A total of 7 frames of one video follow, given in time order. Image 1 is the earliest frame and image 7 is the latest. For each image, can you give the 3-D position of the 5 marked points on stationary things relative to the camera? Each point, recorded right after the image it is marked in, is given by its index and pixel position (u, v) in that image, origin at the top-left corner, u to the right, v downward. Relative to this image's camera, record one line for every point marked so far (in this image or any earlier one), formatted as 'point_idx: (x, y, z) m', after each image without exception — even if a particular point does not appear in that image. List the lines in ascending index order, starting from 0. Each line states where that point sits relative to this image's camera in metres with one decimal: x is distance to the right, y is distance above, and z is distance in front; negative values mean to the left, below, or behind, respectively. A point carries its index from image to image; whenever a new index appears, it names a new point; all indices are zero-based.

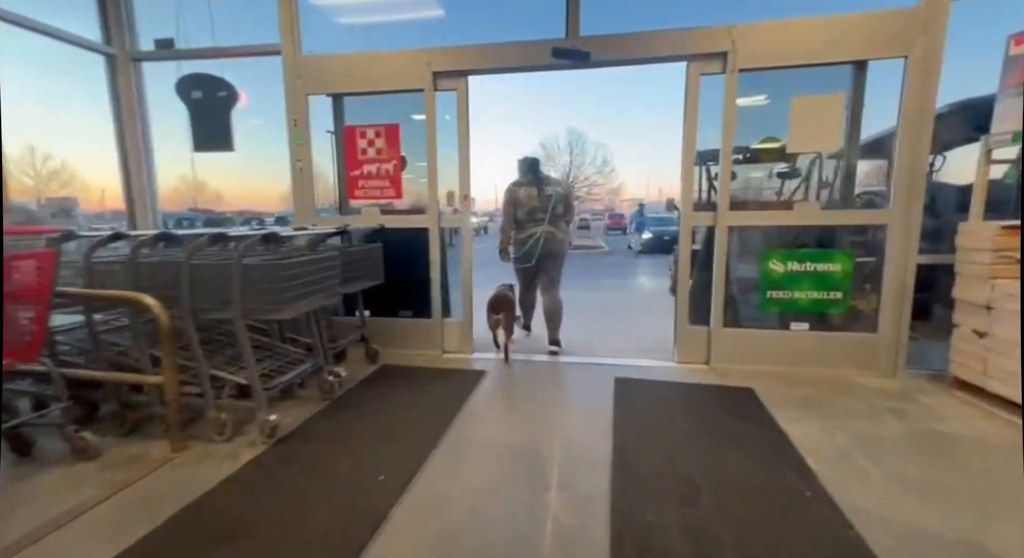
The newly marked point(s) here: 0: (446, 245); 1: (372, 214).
0: (-0.5, +0.3, +3.6) m
1: (-1.1, +0.5, +3.6) m
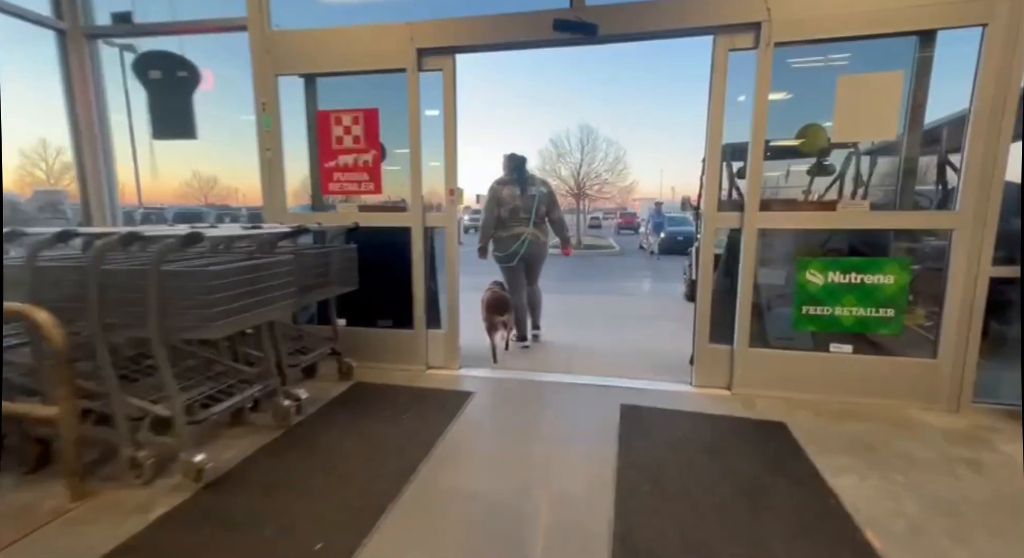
0: (-0.5, +0.2, +3.2) m
1: (-1.1, +0.5, +3.2) m
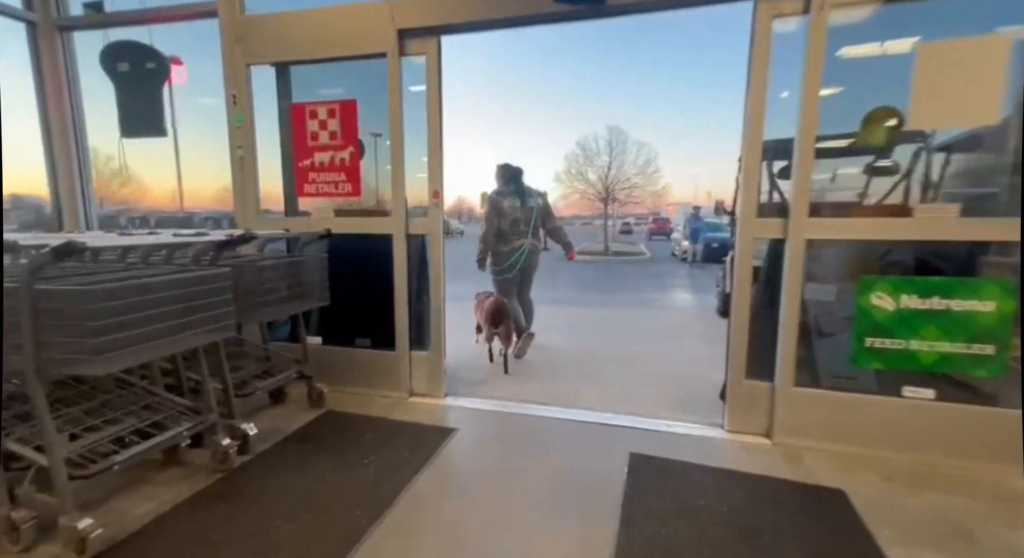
0: (-0.6, +0.1, +2.8) m
1: (-1.1, +0.4, +2.9) m
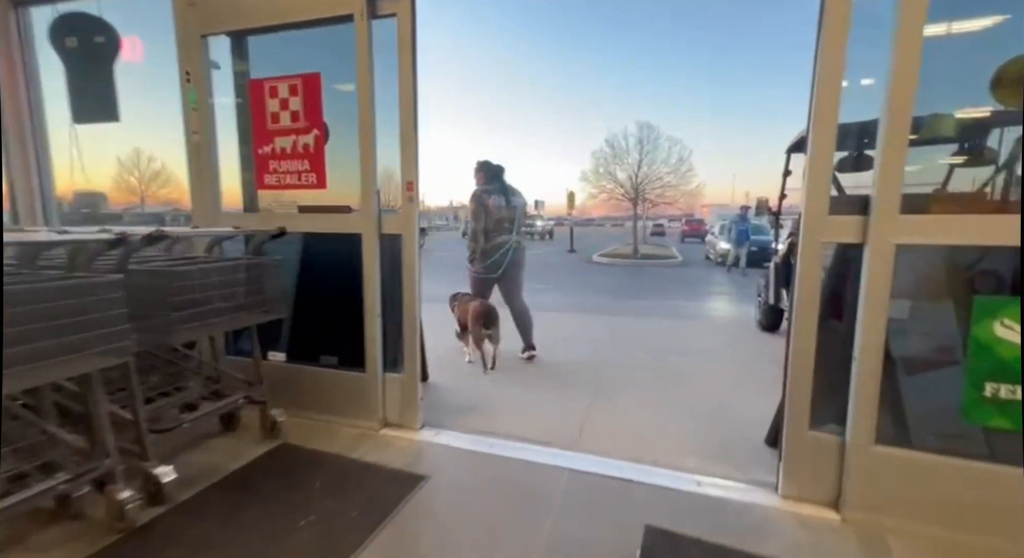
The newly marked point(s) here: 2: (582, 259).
0: (-0.6, +0.1, +2.3) m
1: (-1.2, +0.3, +2.4) m
2: (+2.0, +0.6, +13.7) m
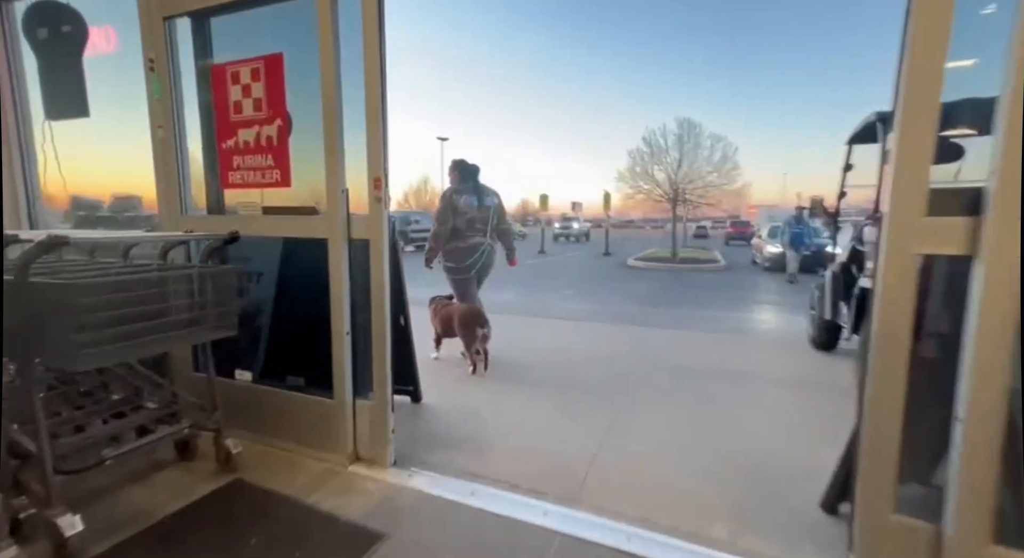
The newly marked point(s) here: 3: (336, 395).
0: (-0.6, 0.0, +2.0) m
1: (-1.2, +0.3, +2.1) m
2: (+2.9, +0.4, +13.1) m
3: (-0.8, -0.5, +2.1) m
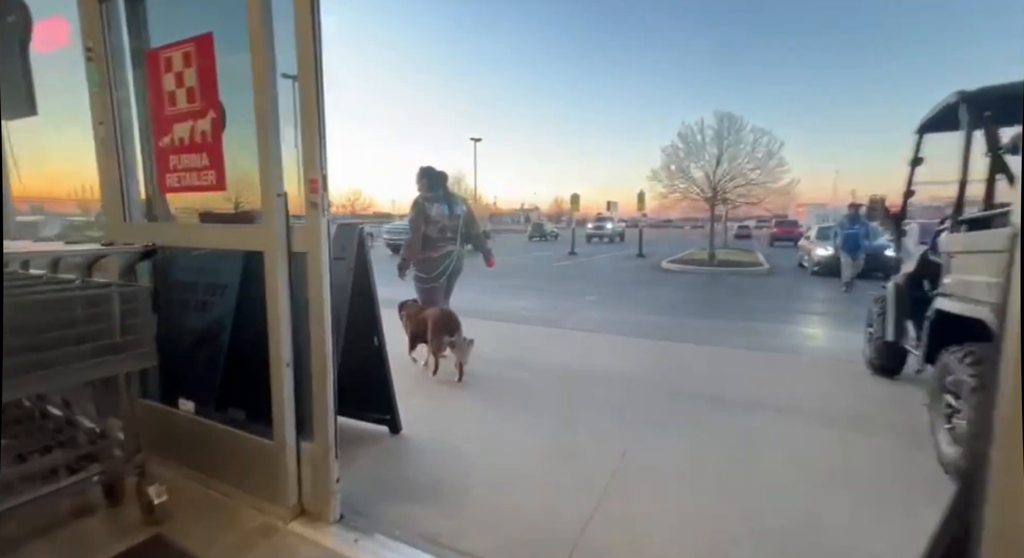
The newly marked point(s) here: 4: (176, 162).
0: (-0.7, 0.0, +1.7) m
1: (-1.3, +0.2, +1.9) m
2: (+3.7, +0.3, +12.5) m
3: (-0.9, -0.6, +1.7) m
4: (-1.3, +0.5, +1.8) m
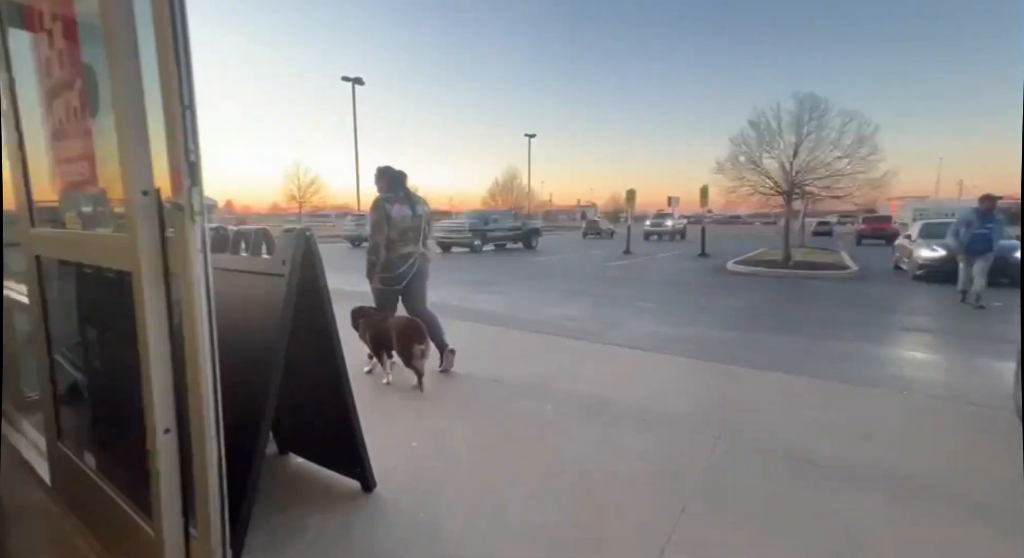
0: (-0.8, -0.1, +1.2) m
1: (-1.3, +0.1, +1.4) m
2: (+4.9, +0.3, +11.4) m
3: (-0.9, -0.7, +1.3) m
4: (-1.4, +0.4, +1.4) m
